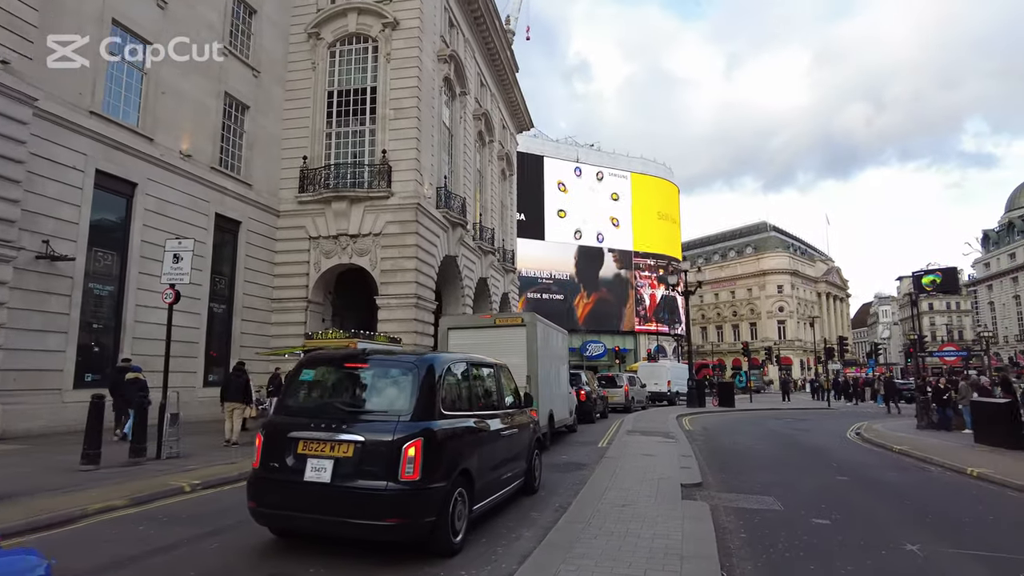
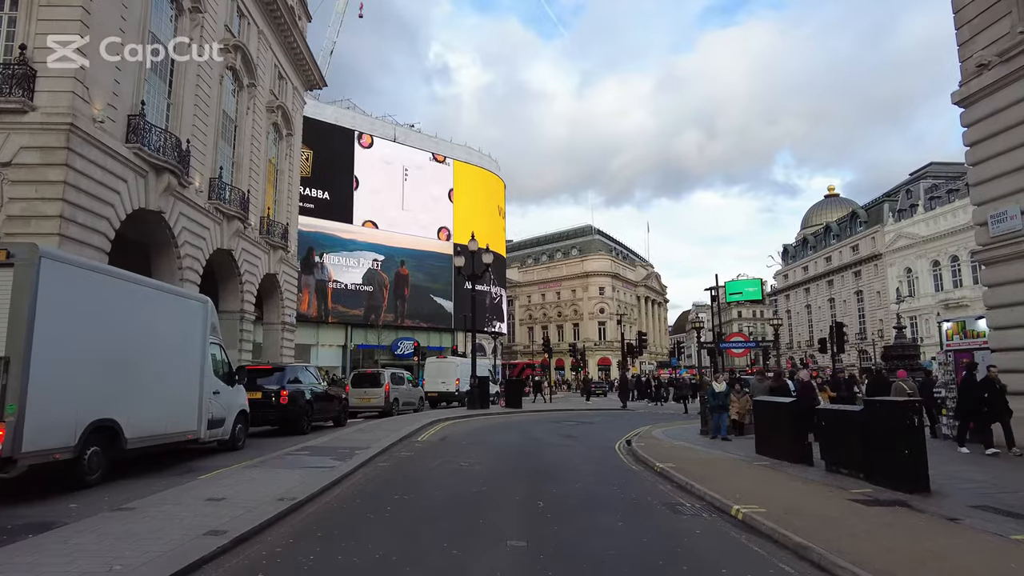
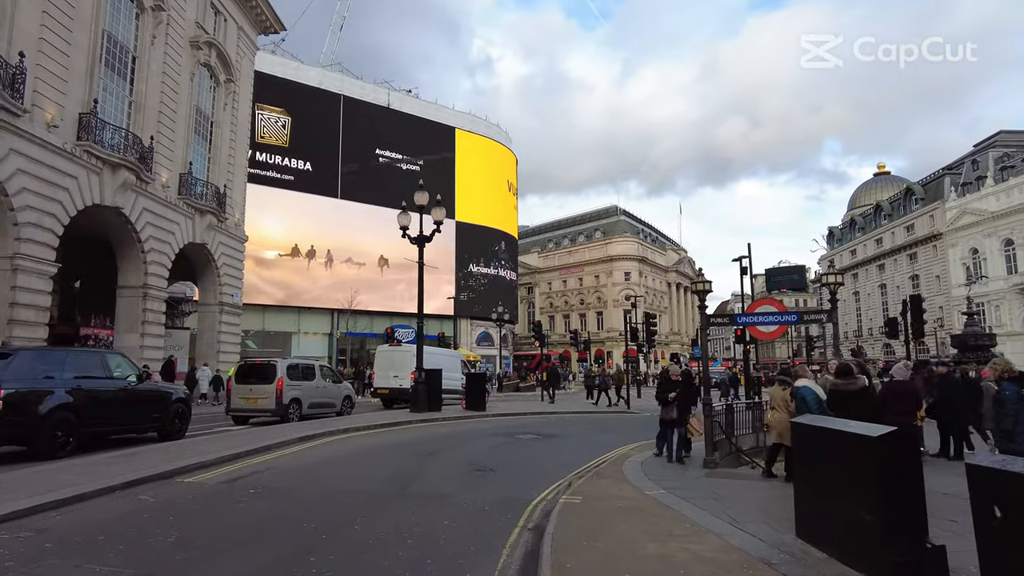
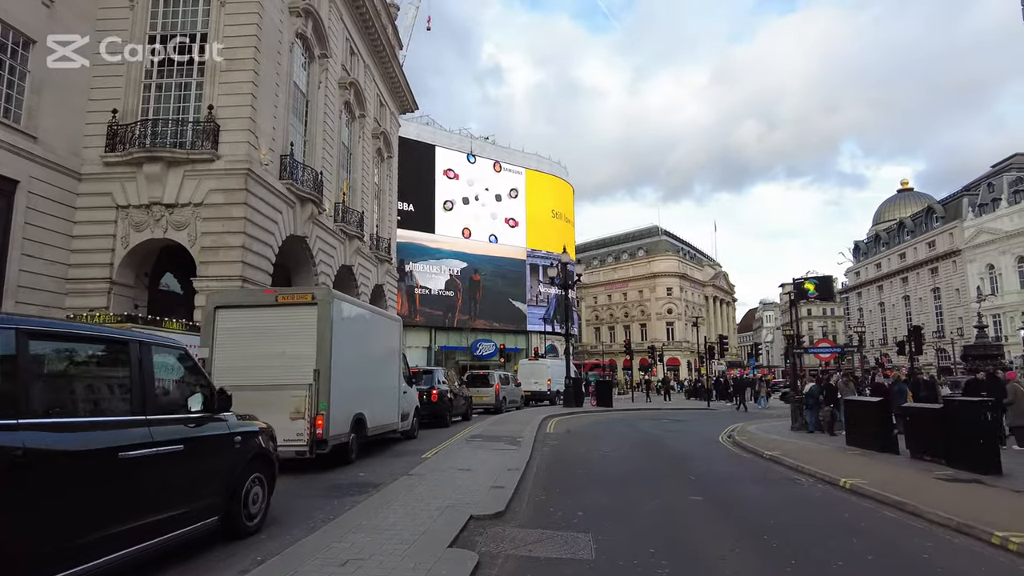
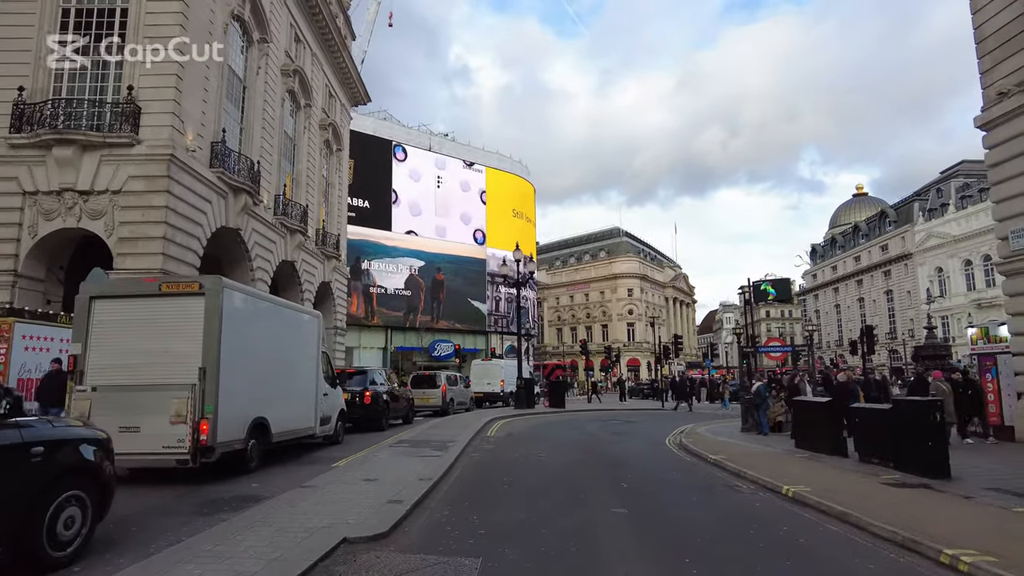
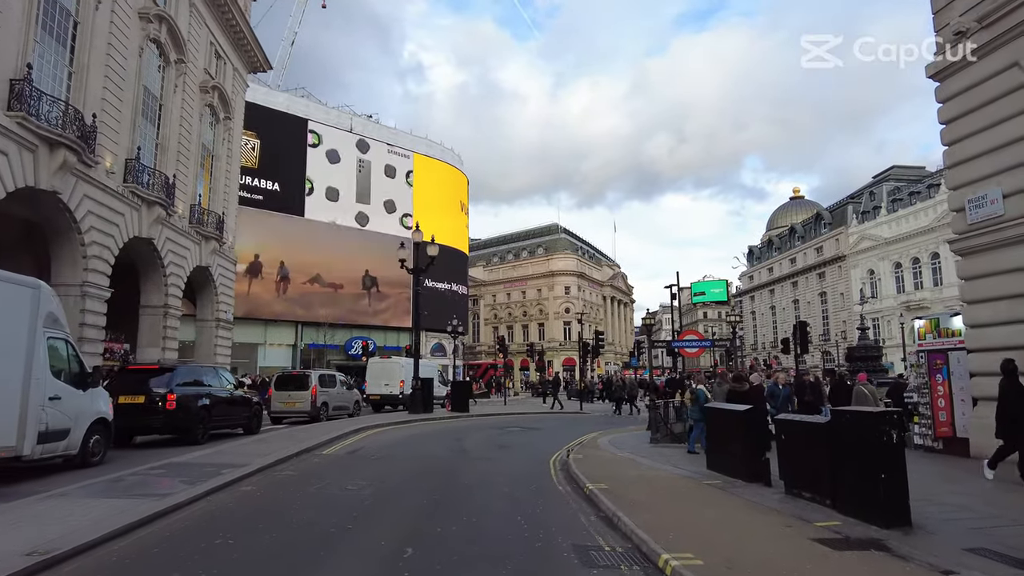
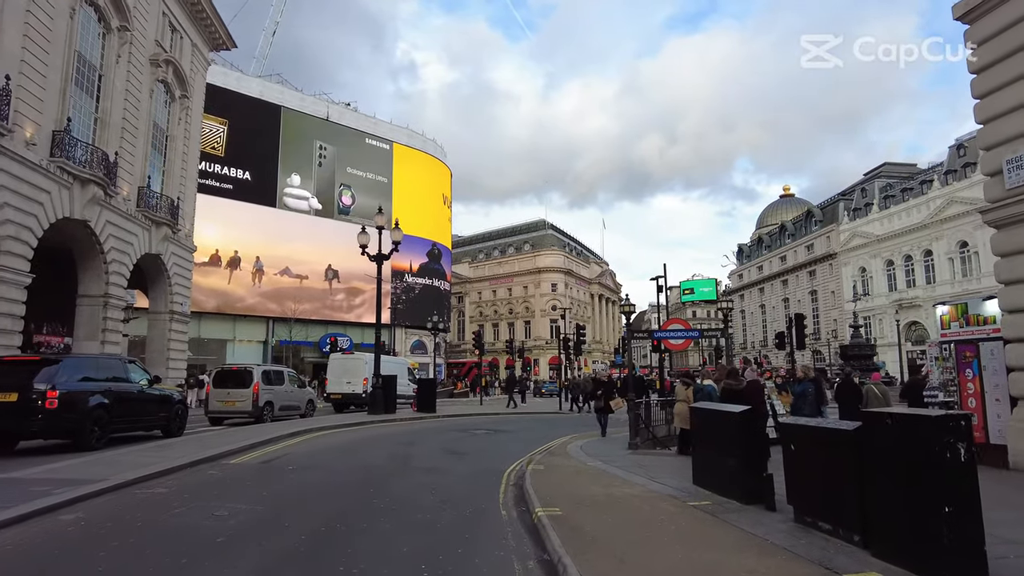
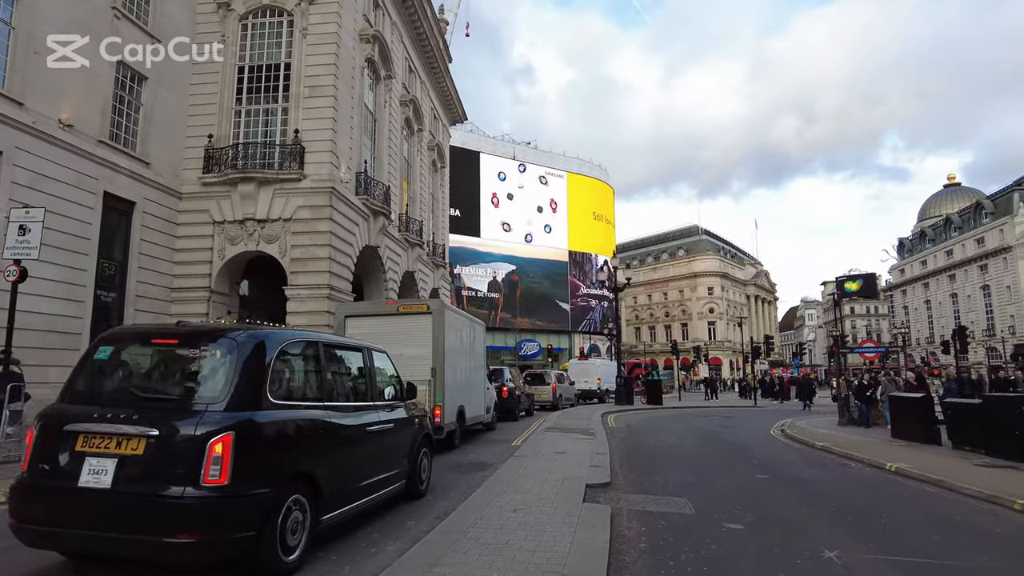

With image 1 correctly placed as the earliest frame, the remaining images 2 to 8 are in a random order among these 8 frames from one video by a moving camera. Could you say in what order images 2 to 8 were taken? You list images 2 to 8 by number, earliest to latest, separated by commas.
8, 4, 5, 2, 6, 7, 3
